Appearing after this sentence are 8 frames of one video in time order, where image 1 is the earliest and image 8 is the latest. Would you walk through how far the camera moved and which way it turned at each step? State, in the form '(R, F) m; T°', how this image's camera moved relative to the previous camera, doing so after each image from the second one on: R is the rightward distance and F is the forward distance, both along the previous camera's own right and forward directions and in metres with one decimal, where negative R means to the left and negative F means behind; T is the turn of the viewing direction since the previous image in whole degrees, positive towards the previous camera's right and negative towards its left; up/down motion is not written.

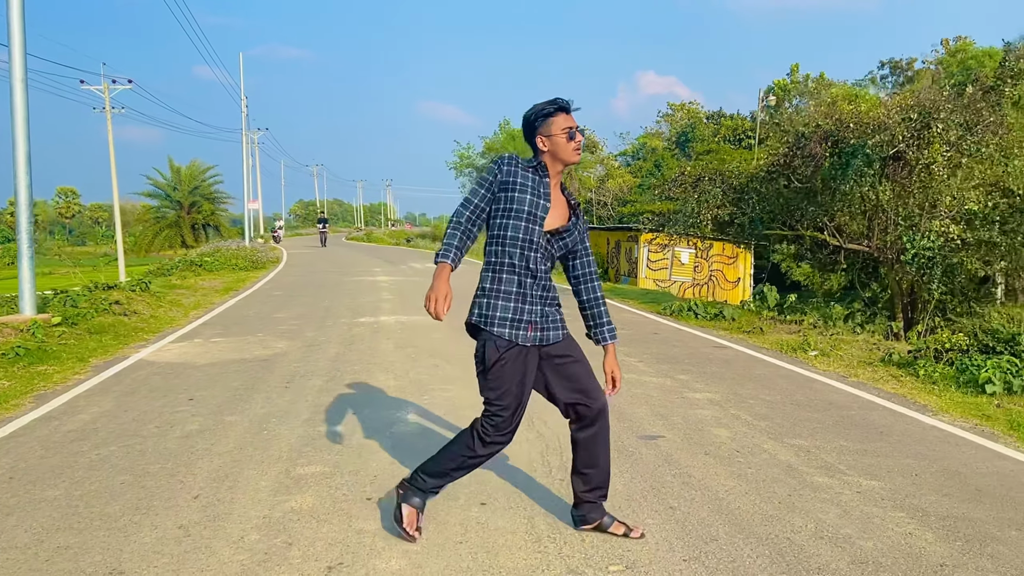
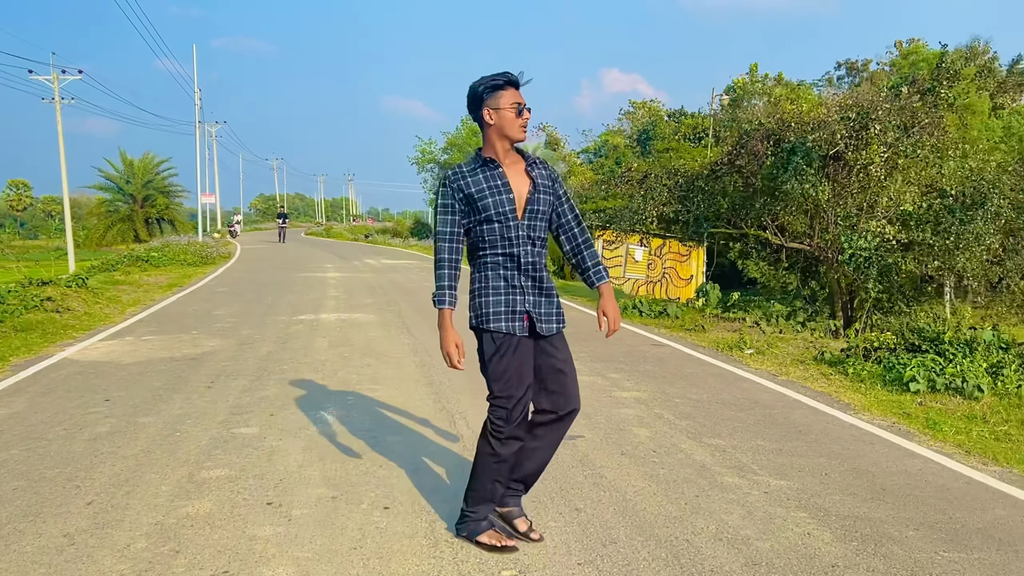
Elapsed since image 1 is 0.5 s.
(+0.3, +0.1) m; +3°
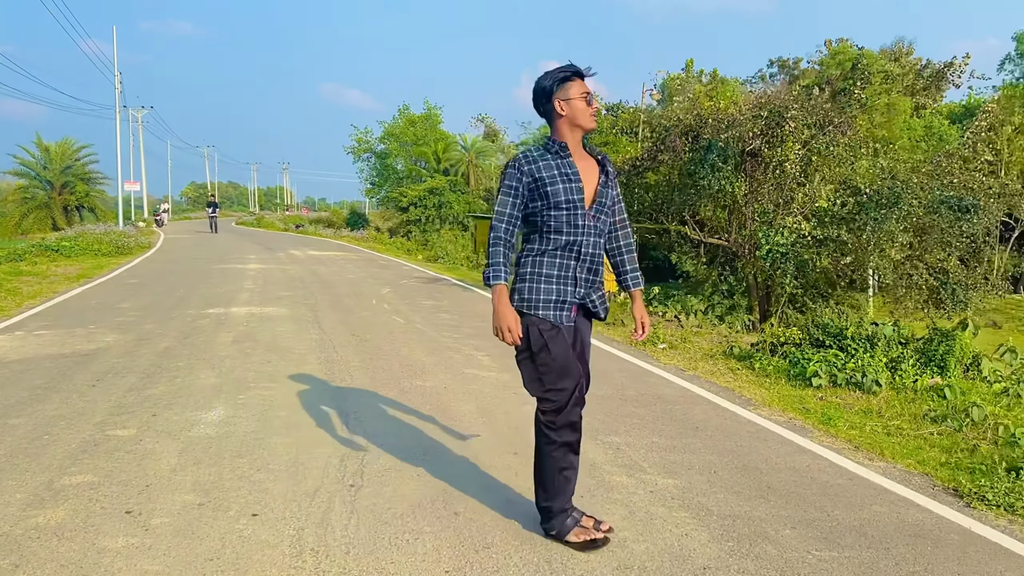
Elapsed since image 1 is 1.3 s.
(+0.3, +0.1) m; +4°
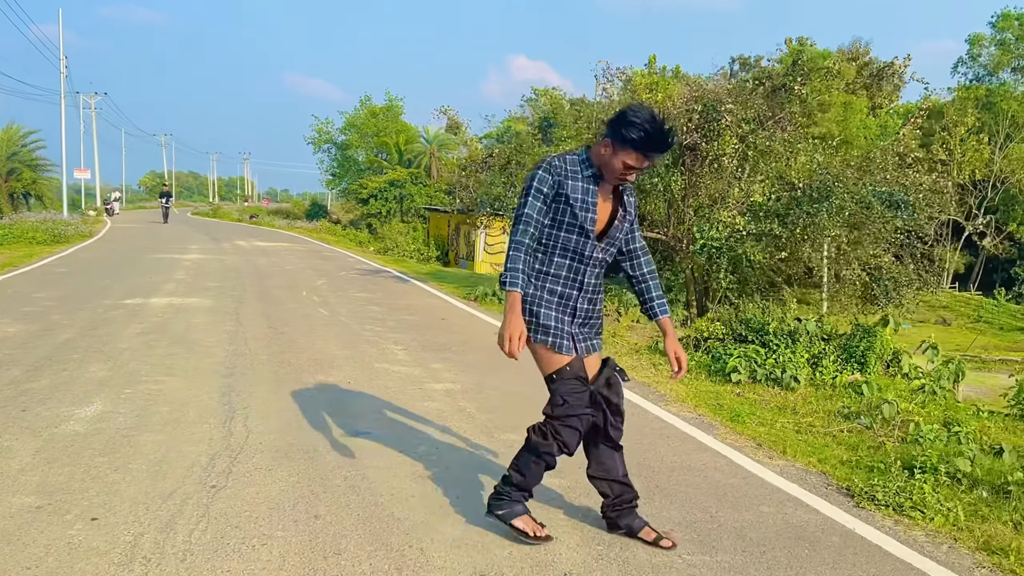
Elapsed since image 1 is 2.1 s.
(+0.4, +0.2) m; +3°
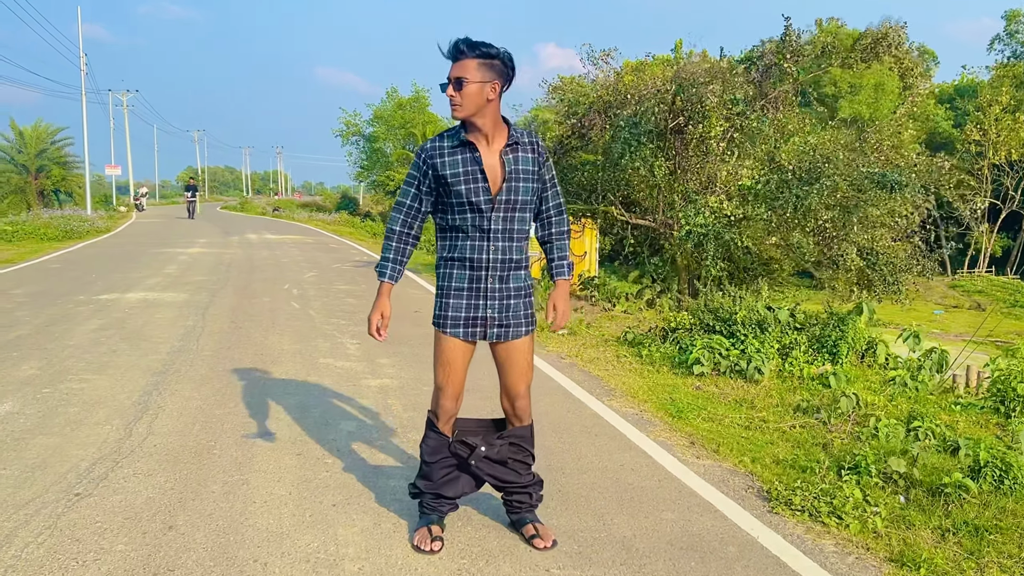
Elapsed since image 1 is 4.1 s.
(+0.7, +0.3) m; -2°
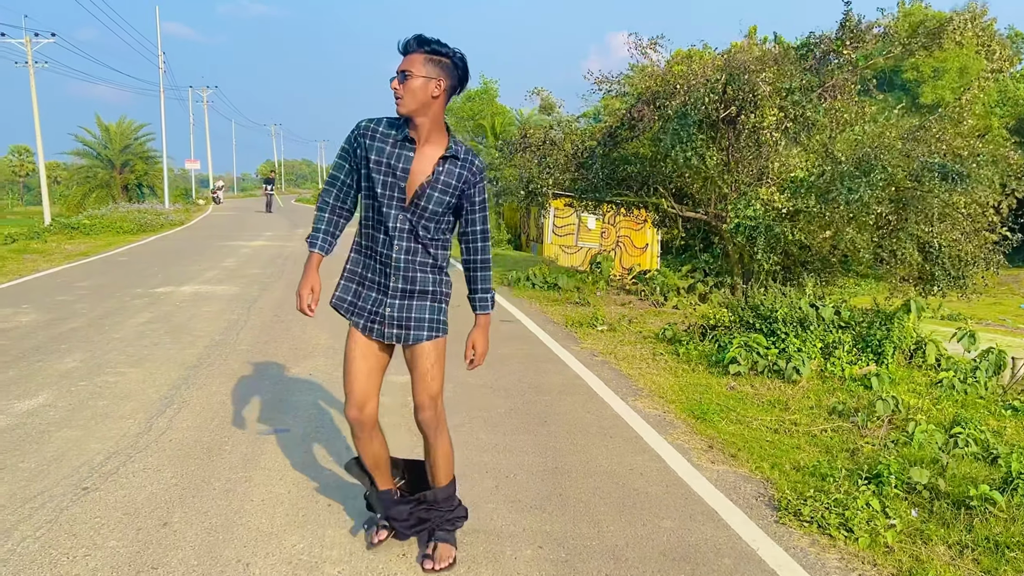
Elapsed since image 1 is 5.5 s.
(+0.3, +0.1) m; -5°
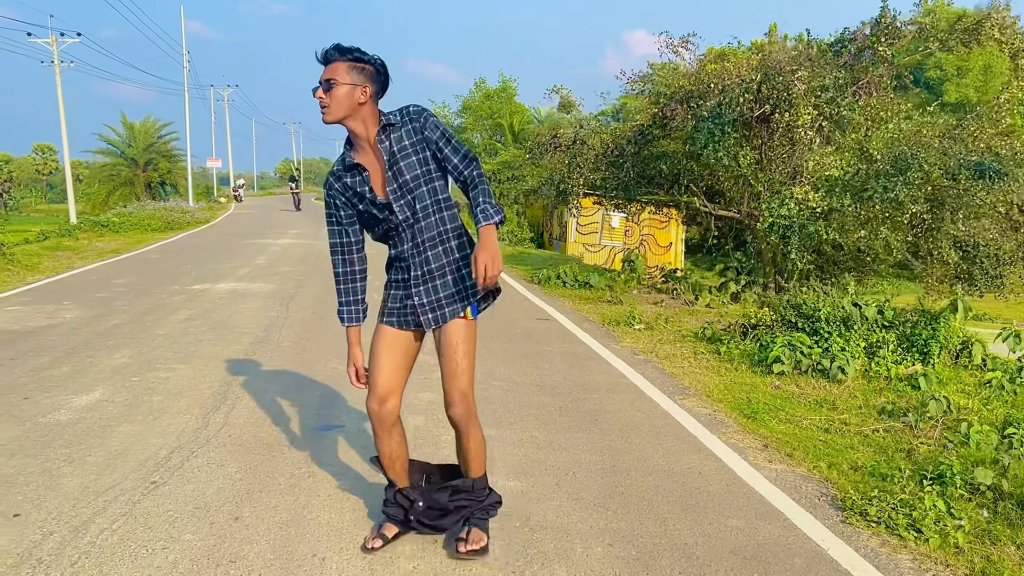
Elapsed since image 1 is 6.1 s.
(-0.2, 0.0) m; -1°
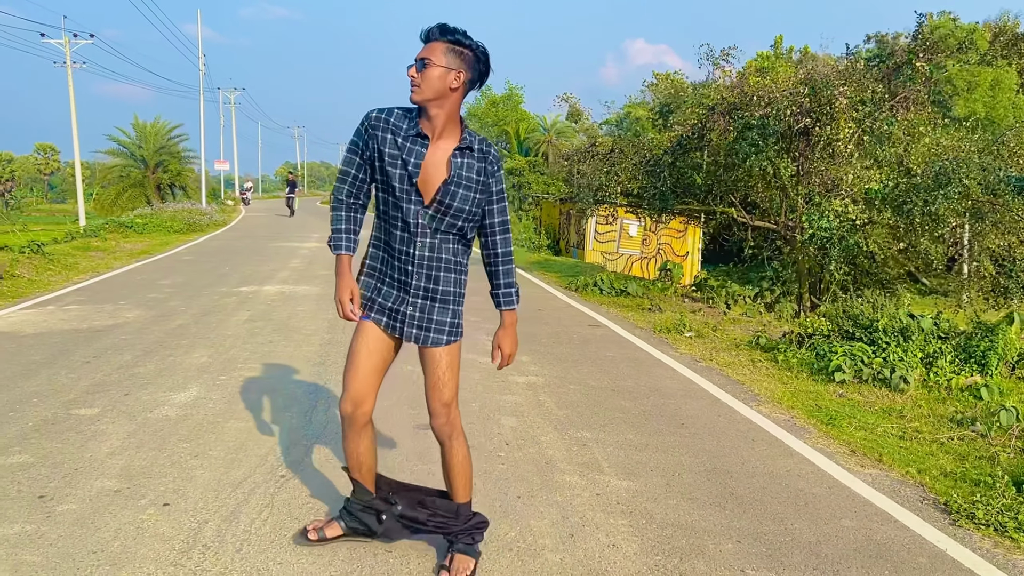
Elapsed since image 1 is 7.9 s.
(-0.6, -0.1) m; 0°
